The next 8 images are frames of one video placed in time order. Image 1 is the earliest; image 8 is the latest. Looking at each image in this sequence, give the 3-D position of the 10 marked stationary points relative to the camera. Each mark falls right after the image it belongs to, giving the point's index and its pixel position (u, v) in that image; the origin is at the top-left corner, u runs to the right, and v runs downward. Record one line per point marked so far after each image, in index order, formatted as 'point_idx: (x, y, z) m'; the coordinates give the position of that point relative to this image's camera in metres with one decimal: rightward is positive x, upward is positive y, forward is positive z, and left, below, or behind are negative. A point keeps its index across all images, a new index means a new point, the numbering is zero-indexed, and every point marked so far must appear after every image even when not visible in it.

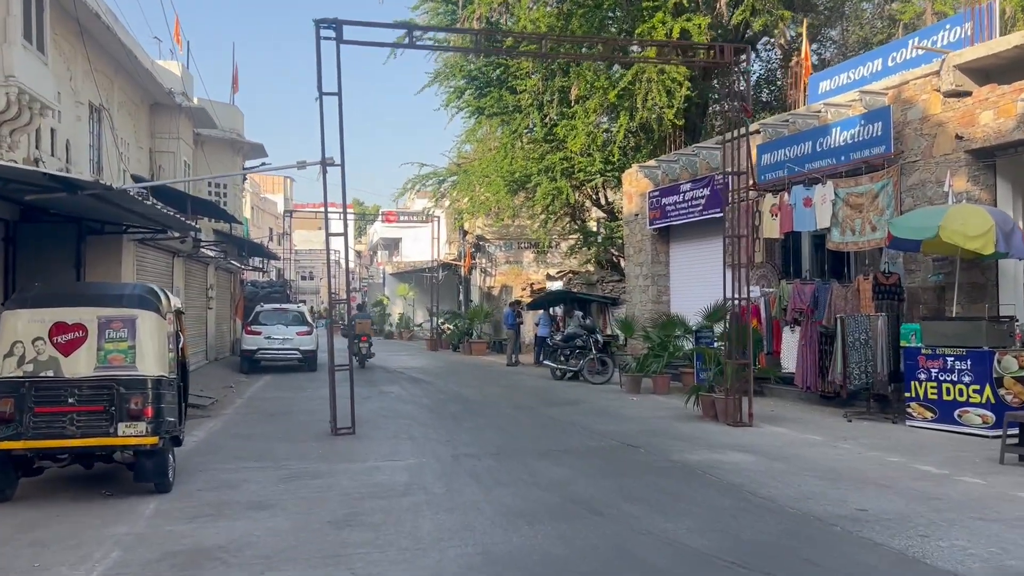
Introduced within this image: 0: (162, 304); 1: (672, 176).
0: (-3.2, -0.1, +7.9) m
1: (+3.7, +2.6, +19.4) m
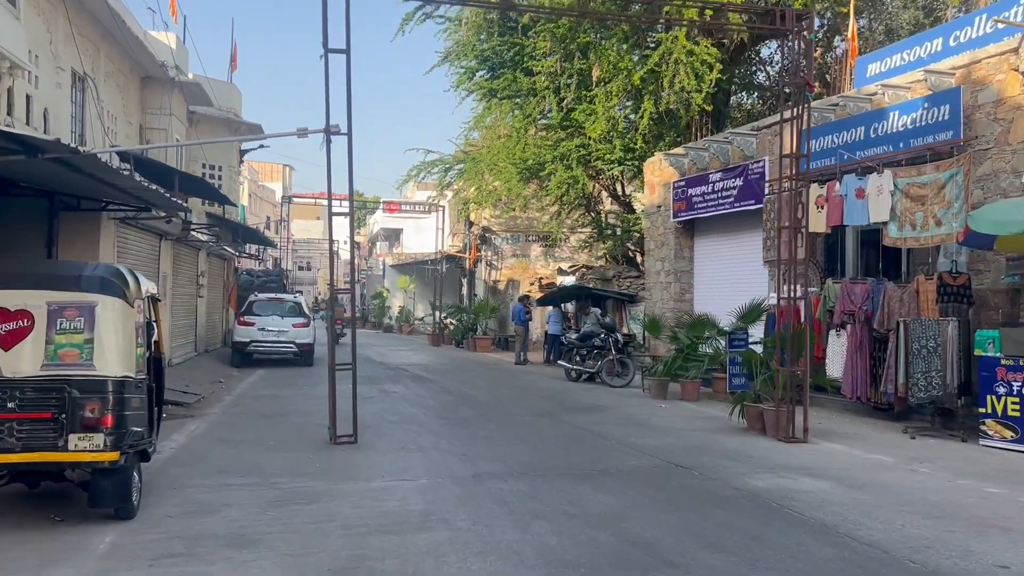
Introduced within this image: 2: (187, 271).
0: (-2.9, 0.0, +6.6) m
1: (+4.0, +2.6, +18.1) m
2: (-7.4, +0.4, +19.5) m
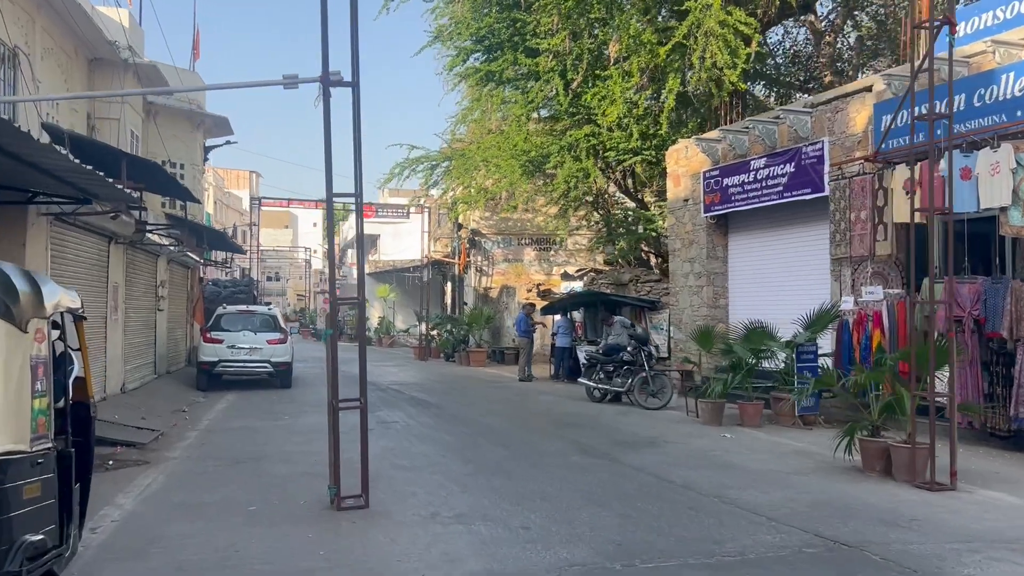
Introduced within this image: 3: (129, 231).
0: (-2.3, 0.0, +4.0) m
1: (+4.2, +2.5, +15.8) m
2: (-7.2, +0.2, +16.7) m
3: (-6.3, +0.9, +14.2) m
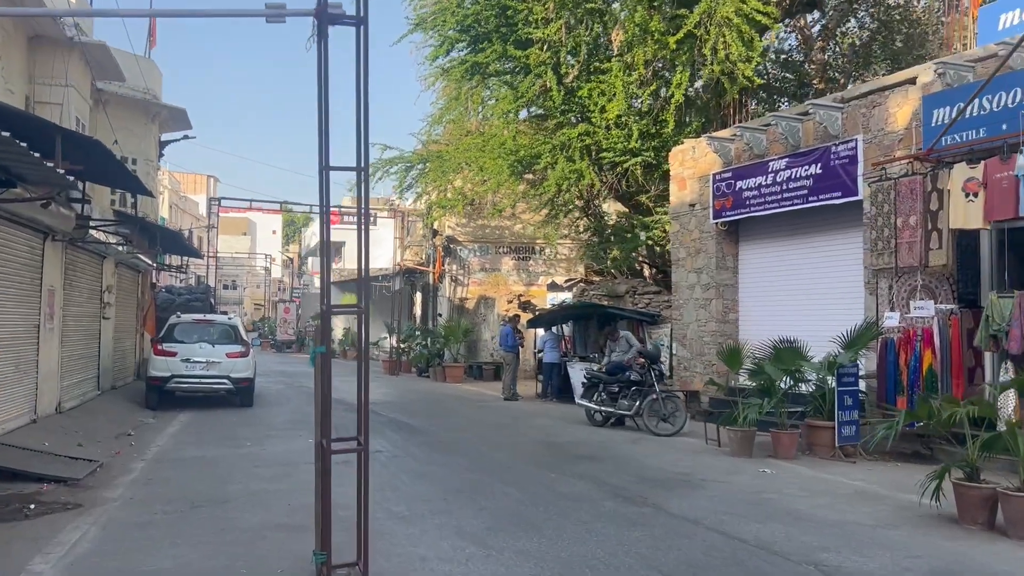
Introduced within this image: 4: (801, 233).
0: (-1.8, 0.0, +2.3) m
1: (+4.1, +2.3, +14.4) m
2: (-7.4, +0.1, +14.8) m
3: (-6.3, +0.9, +12.3) m
4: (+4.6, +0.9, +13.7) m
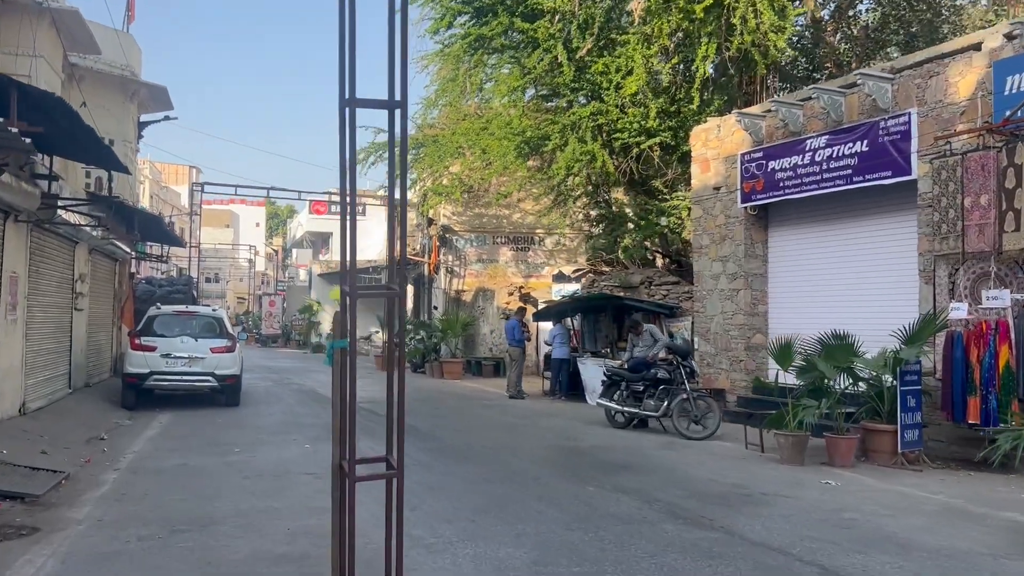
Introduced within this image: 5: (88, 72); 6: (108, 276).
0: (-1.4, +0.1, +1.0) m
1: (+4.3, +2.5, +13.2) m
2: (-7.2, +0.3, +13.4) m
3: (-6.1, +1.1, +10.9) m
4: (+4.8, +1.0, +12.6) m
5: (-9.3, +4.7, +18.8) m
6: (-8.5, +0.3, +18.0) m
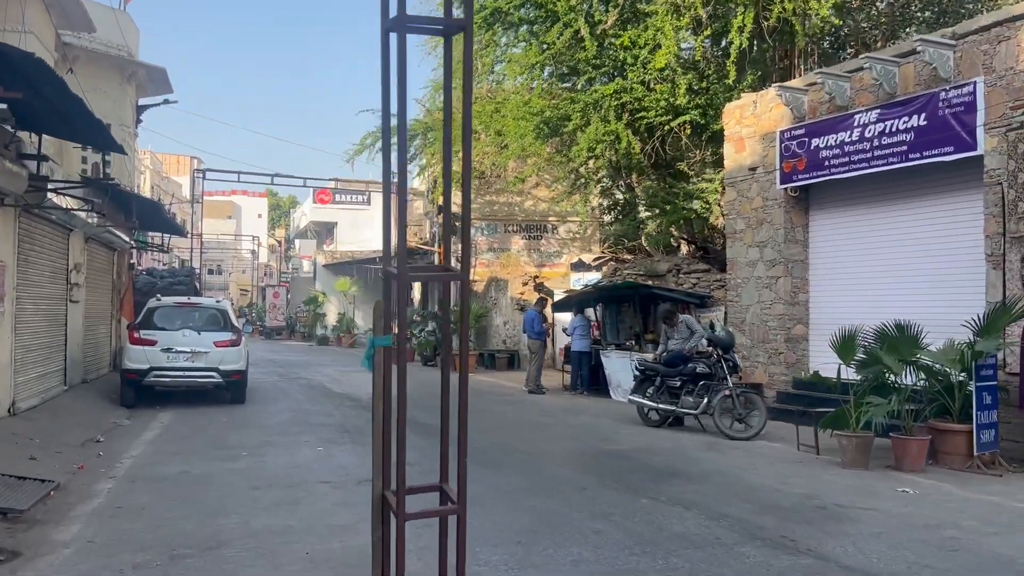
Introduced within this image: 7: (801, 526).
0: (-1.1, +0.1, +0.1) m
1: (+4.7, +2.7, +12.3) m
2: (-6.8, +0.4, +12.5) m
3: (-5.8, +1.2, +10.0) m
4: (+5.2, +1.2, +11.7) m
5: (-8.9, +4.9, +17.9) m
6: (-8.1, +0.4, +17.1) m
7: (+2.1, -1.7, +6.3) m
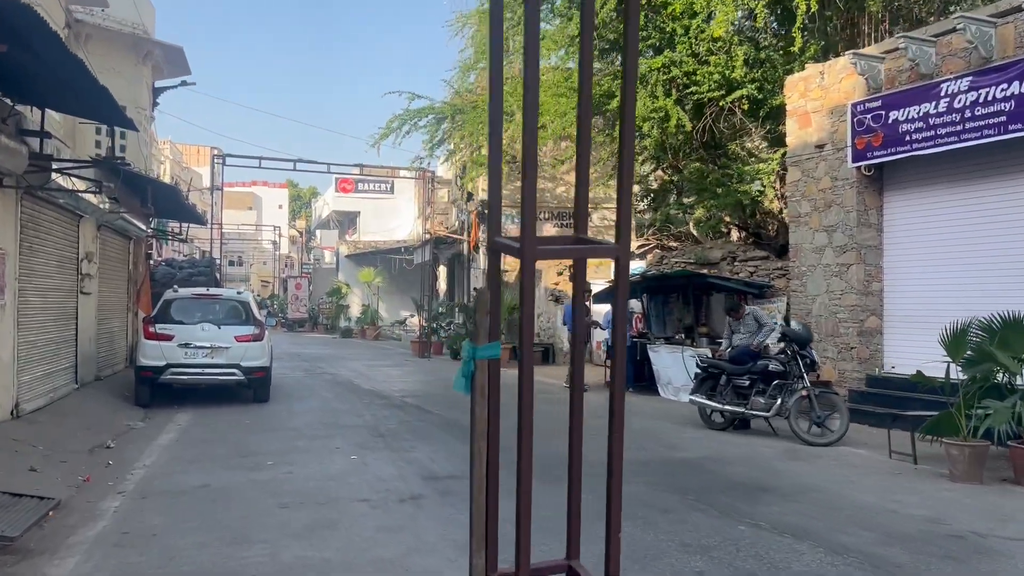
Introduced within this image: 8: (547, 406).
0: (-0.7, +0.1, -1.0) m
1: (+5.3, +2.8, +11.0) m
2: (-6.2, +0.5, +11.6) m
3: (-5.2, +1.3, +9.0) m
4: (+5.8, +1.4, +10.4) m
5: (-8.2, +5.1, +16.9) m
6: (-7.4, +0.6, +16.2) m
7: (+2.6, -1.6, +5.1) m
8: (+0.5, -1.8, +12.9) m
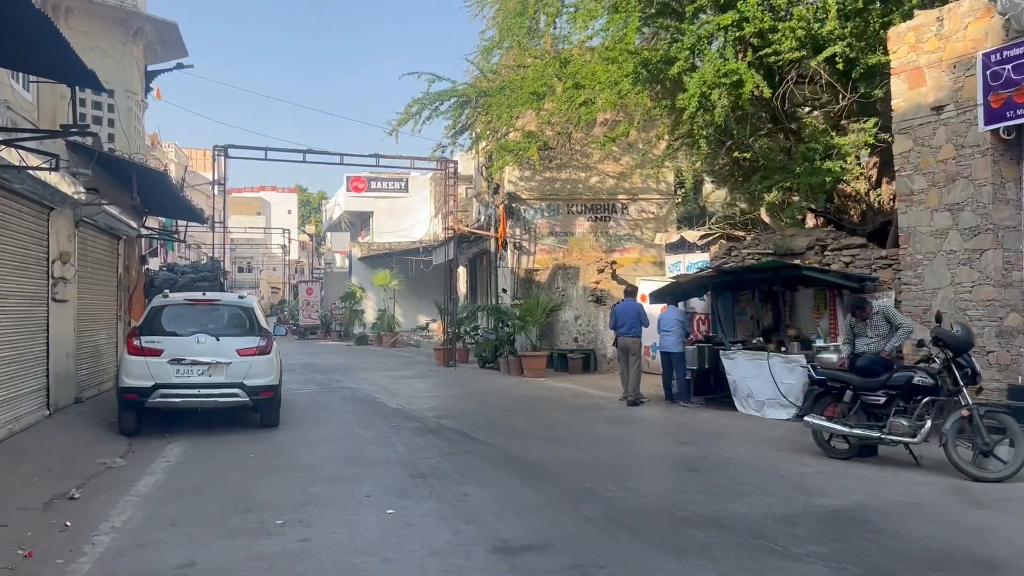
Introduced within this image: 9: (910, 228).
0: (-0.2, +0.2, -3.1) m
1: (+5.9, +2.9, +8.8) m
2: (-5.5, +0.5, +9.5) m
3: (-4.6, +1.2, +6.9) m
4: (+6.4, +1.5, +8.2) m
5: (-7.6, +5.0, +14.9) m
6: (-6.7, +0.5, +14.1) m
7: (+3.2, -1.5, +2.9) m
8: (+1.3, -1.8, +10.7) m
9: (+5.0, +0.8, +10.9) m
